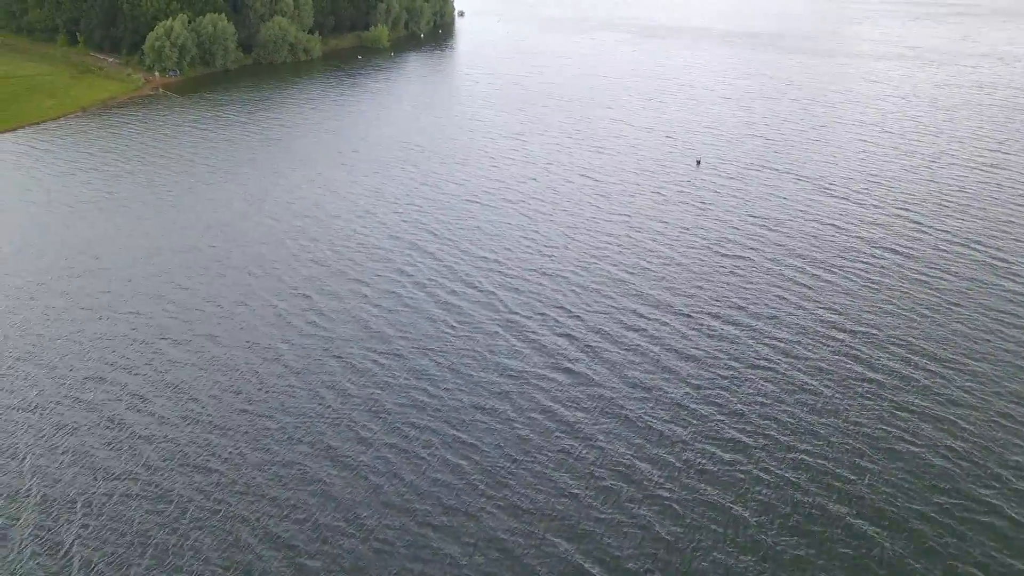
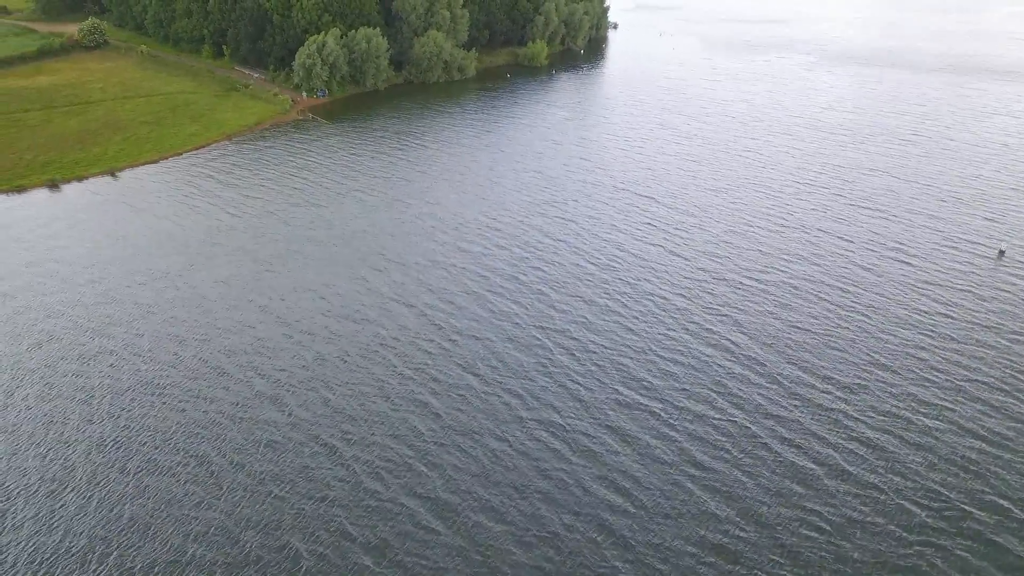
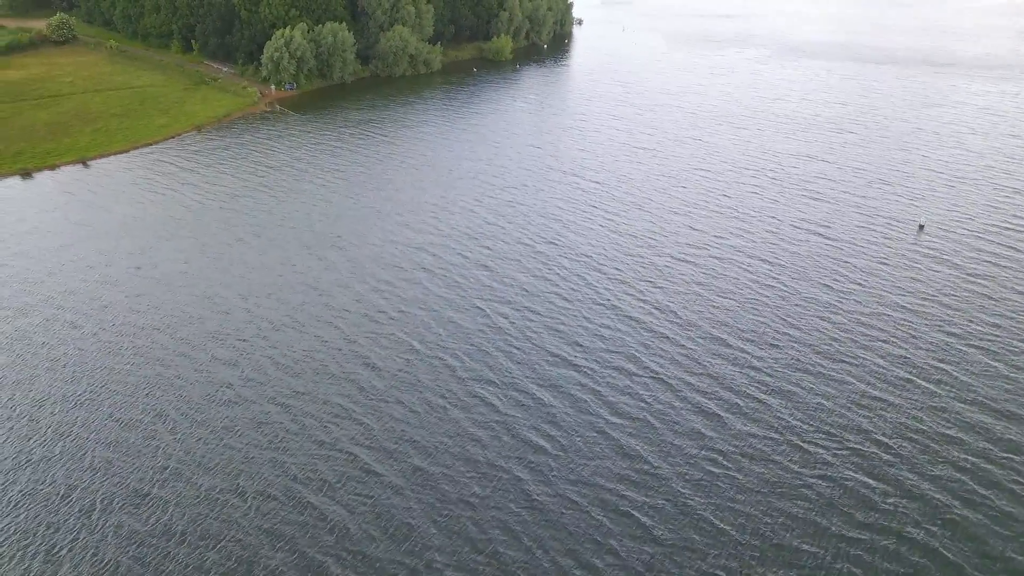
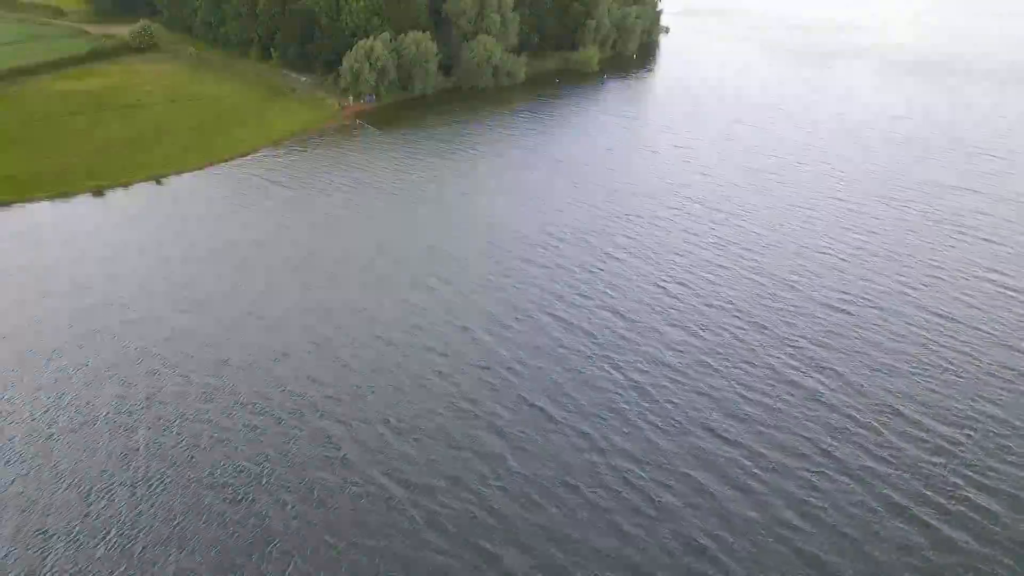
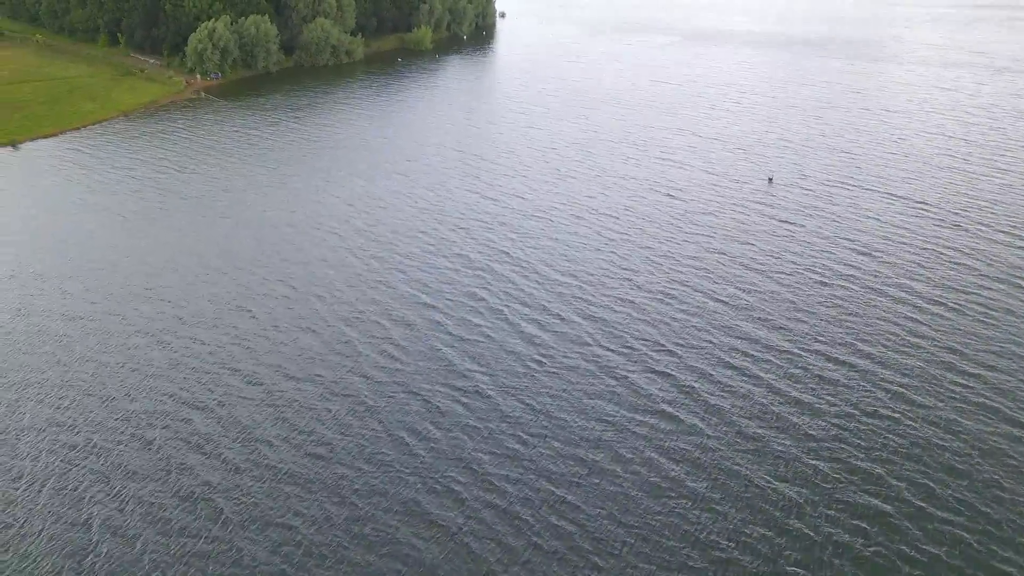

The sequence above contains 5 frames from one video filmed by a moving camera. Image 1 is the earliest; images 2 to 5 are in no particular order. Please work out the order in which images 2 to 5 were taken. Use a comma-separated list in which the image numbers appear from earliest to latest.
5, 3, 2, 4
